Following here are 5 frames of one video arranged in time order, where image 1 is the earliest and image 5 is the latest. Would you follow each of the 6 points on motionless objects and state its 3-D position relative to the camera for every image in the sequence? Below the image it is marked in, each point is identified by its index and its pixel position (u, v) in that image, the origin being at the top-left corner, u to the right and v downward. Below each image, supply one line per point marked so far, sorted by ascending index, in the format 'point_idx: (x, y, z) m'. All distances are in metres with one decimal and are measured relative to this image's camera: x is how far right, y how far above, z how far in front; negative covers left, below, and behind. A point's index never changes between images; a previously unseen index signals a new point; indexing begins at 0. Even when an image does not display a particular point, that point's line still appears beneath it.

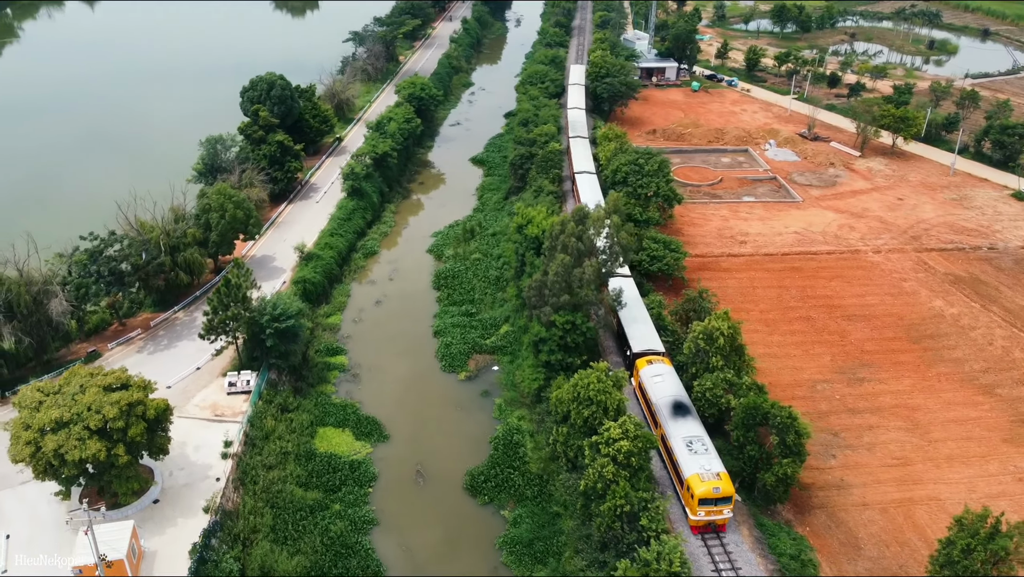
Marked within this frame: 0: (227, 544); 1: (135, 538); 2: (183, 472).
0: (-5.9, -5.3, +17.0) m
1: (-7.3, -4.8, +15.7) m
2: (-7.4, -4.1, +18.4) m
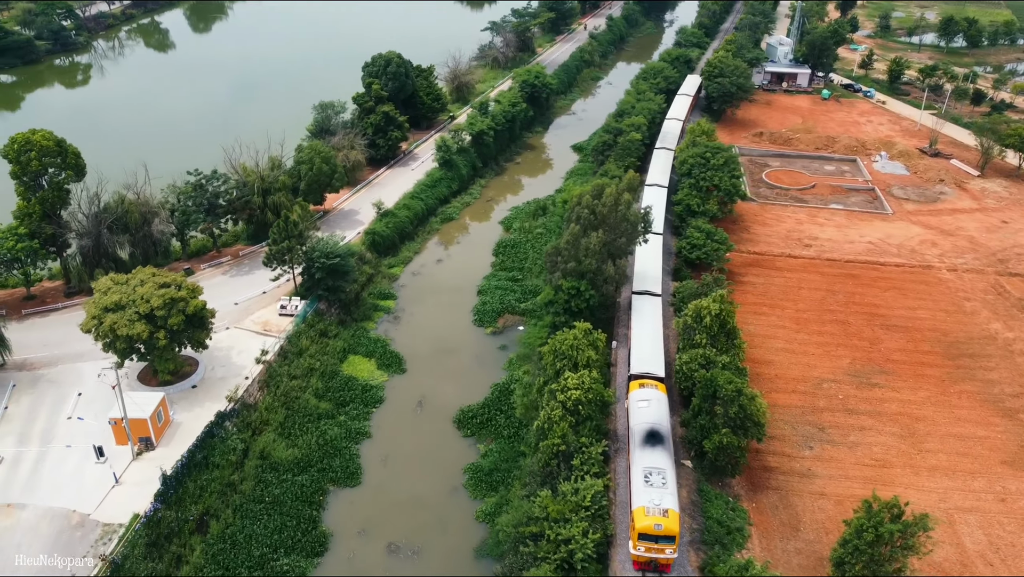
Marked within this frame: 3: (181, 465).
0: (-6.8, -3.5, +20.3) m
1: (-8.3, -2.8, +19.3) m
2: (-7.8, -2.1, +22.0) m
3: (-7.6, -4.1, +18.5) m
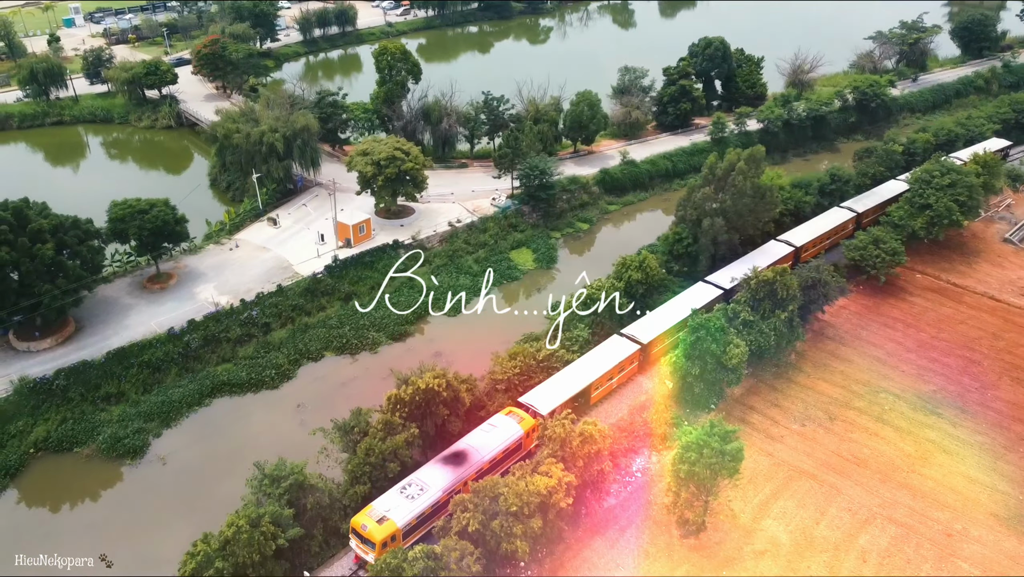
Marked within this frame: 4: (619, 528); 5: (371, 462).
0: (-3.7, +1.1, +28.8) m
1: (-5.2, +2.3, +28.7) m
2: (-3.2, +2.5, +30.7) m
3: (-5.5, +1.0, +27.8) m
4: (+2.4, -5.3, +18.1) m
5: (-3.0, -3.6, +17.1) m
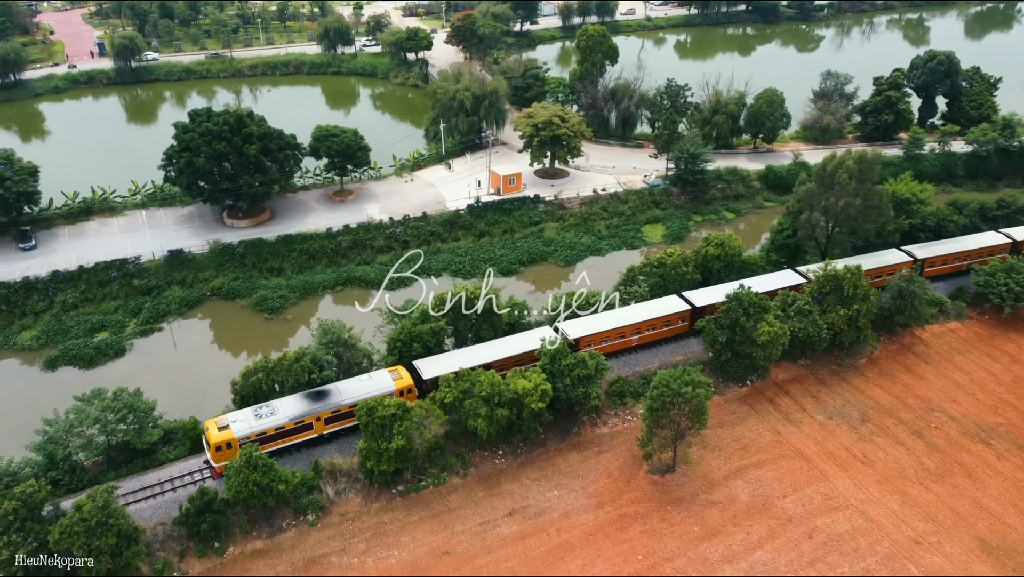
0: (+1.3, +3.0, +32.2) m
1: (+0.1, +4.5, +32.7) m
2: (+2.6, +4.3, +33.8) m
3: (-0.7, +3.3, +31.9) m
4: (+2.1, -4.0, +20.4) m
5: (-2.9, -1.3, +21.1) m
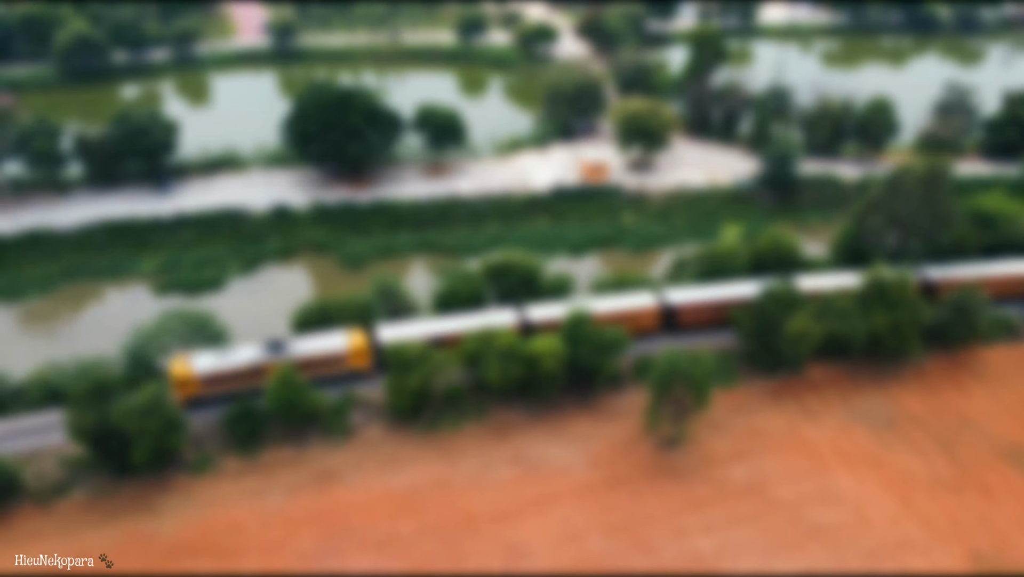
0: (+4.6, +3.6, +33.2) m
1: (+3.6, +5.2, +33.8) m
2: (+6.3, +4.7, +34.5) m
3: (+2.6, +4.1, +33.2) m
4: (+2.5, -3.4, +21.4) m
5: (-1.9, -0.2, +23.0) m
